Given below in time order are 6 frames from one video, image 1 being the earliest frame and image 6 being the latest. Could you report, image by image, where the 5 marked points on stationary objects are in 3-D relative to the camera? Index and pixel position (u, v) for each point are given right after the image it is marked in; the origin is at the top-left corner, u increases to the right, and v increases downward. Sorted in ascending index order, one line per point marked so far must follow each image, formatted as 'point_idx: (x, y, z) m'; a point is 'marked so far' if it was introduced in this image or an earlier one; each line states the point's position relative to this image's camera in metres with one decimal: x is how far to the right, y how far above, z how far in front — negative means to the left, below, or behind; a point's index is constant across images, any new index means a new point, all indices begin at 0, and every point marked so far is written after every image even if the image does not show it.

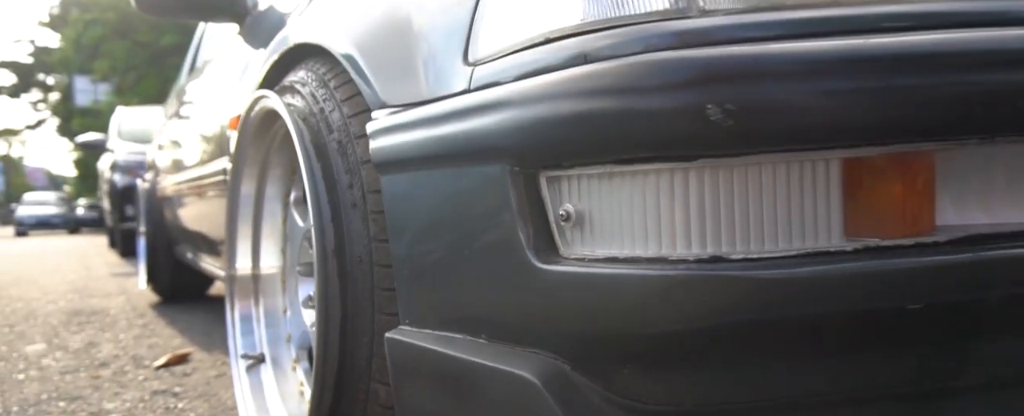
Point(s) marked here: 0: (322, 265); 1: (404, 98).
0: (-0.2, -0.1, +0.8) m
1: (-0.1, +0.1, +0.7) m
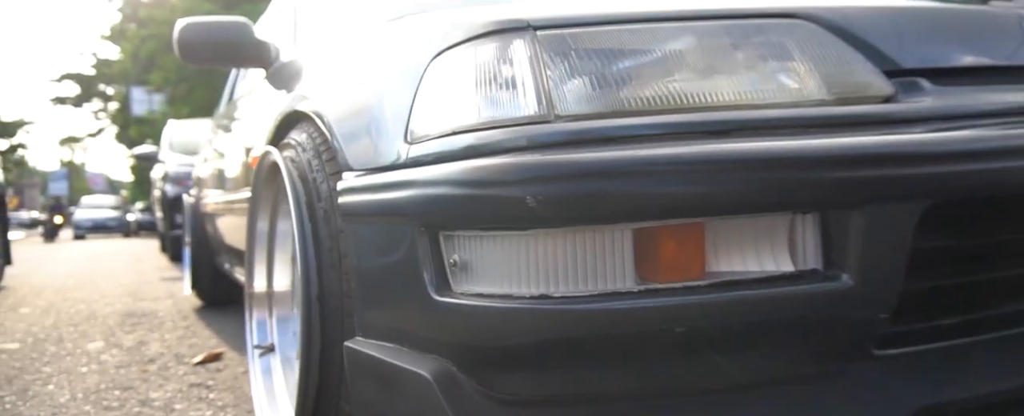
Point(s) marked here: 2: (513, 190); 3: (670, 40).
0: (-0.3, -0.1, +1.1) m
1: (-0.2, +0.1, +1.0) m
2: (0.0, 0.0, +0.7) m
3: (+0.2, +0.2, +0.8) m
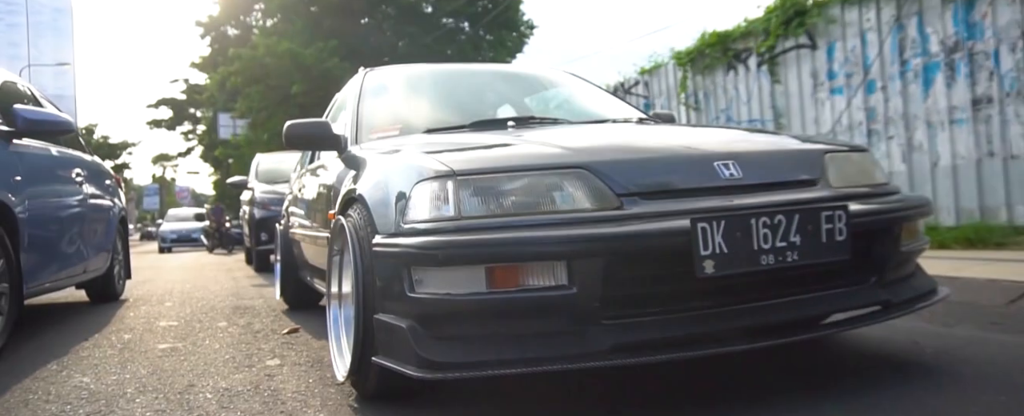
0: (-0.5, -0.3, +2.1) m
1: (-0.4, -0.1, +2.0) m
2: (-0.2, -0.1, +1.8) m
3: (0.0, +0.1, +1.9) m
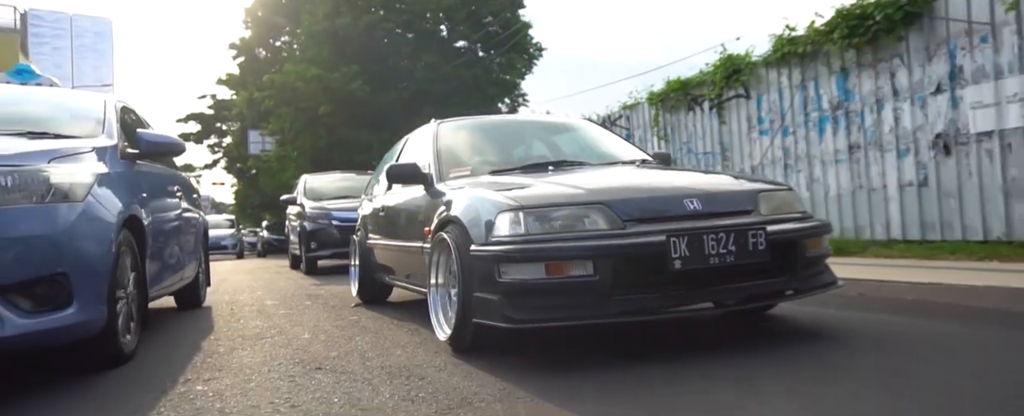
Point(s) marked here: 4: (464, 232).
0: (-0.3, -0.3, +3.3) m
1: (-0.2, -0.2, +3.2) m
2: (0.0, -0.2, +2.9) m
3: (+0.2, 0.0, +3.0) m
4: (-0.2, -0.1, +3.4) m
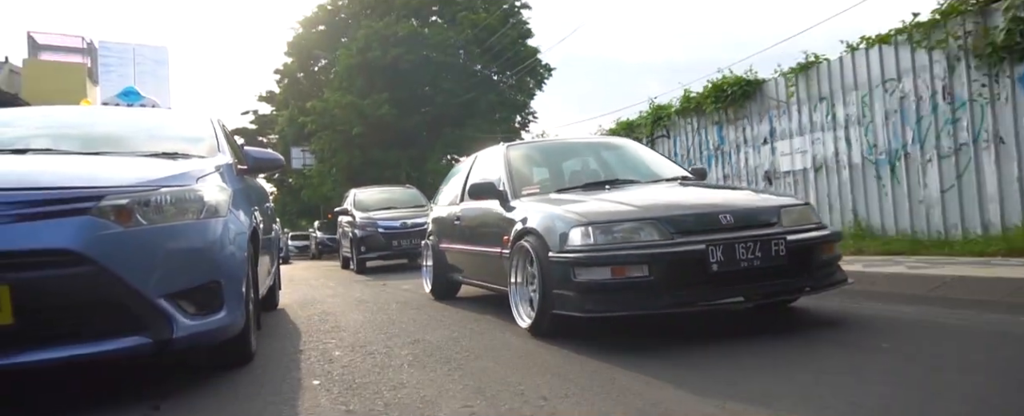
0: (+0.1, -0.4, +4.2) m
1: (+0.3, -0.2, +4.0) m
2: (+0.4, -0.3, +3.8) m
3: (+0.6, -0.1, +3.9) m
4: (+0.2, -0.2, +4.2) m
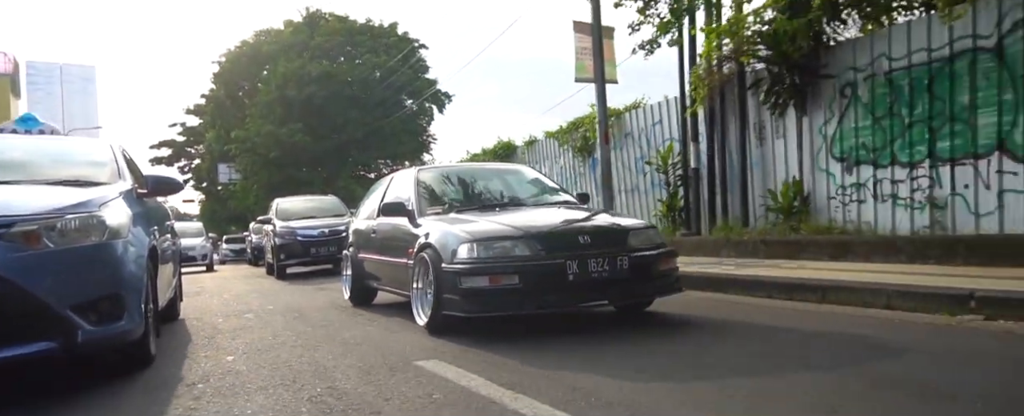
0: (-0.6, -0.6, +5.0) m
1: (-0.5, -0.4, +4.9) m
2: (-0.3, -0.4, +4.7) m
3: (-0.1, -0.2, +4.8) m
4: (-0.6, -0.3, +5.1) m
